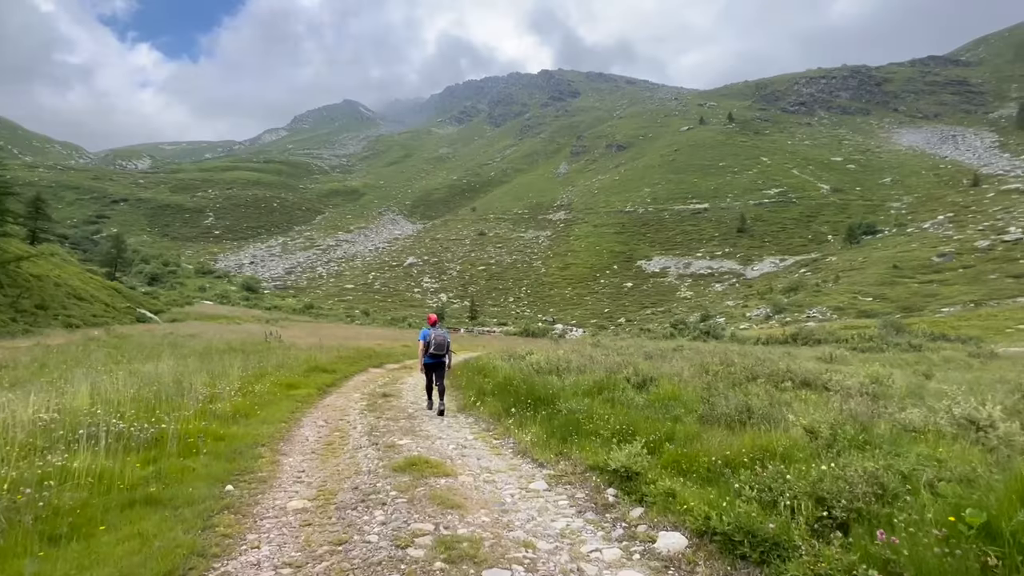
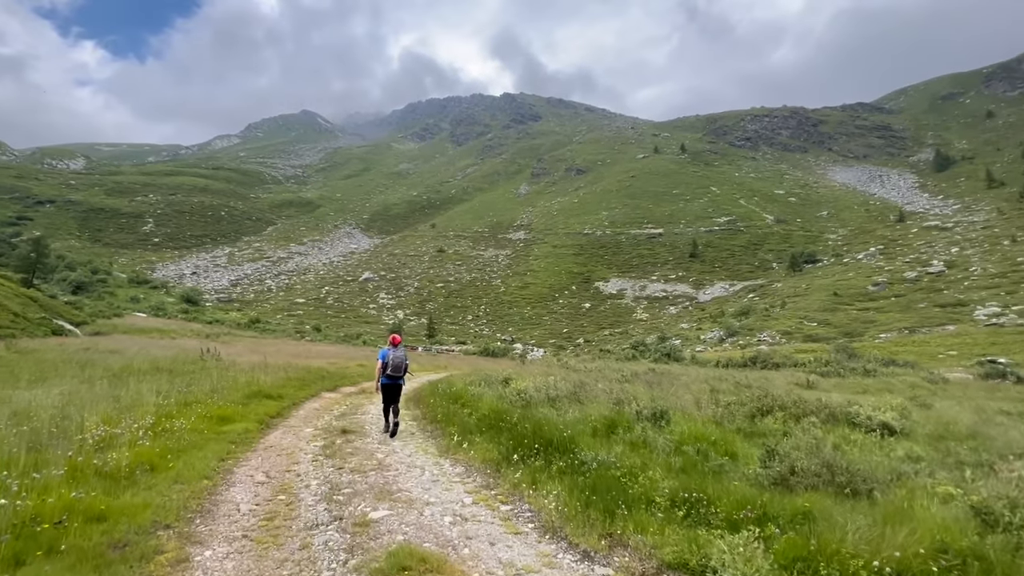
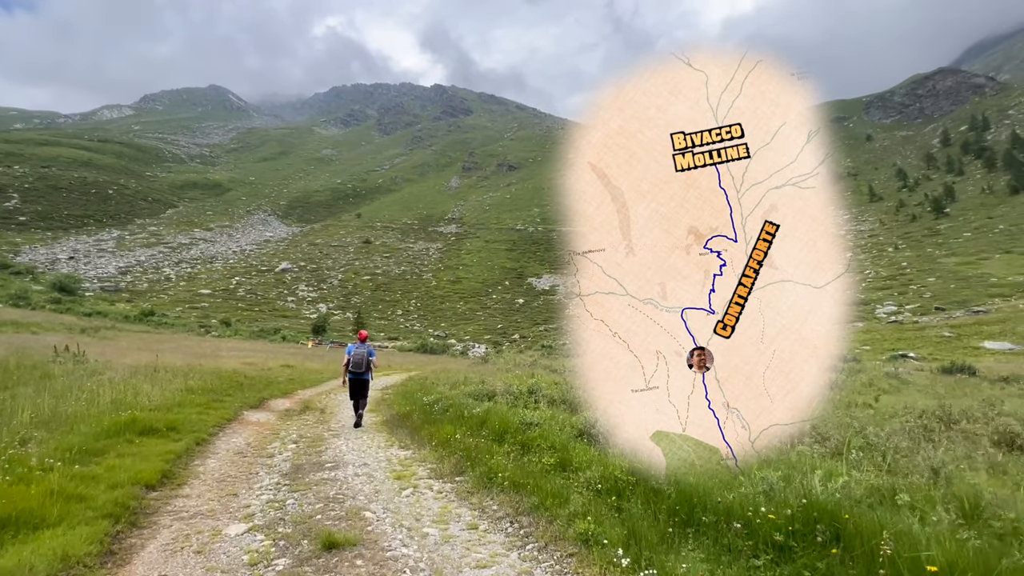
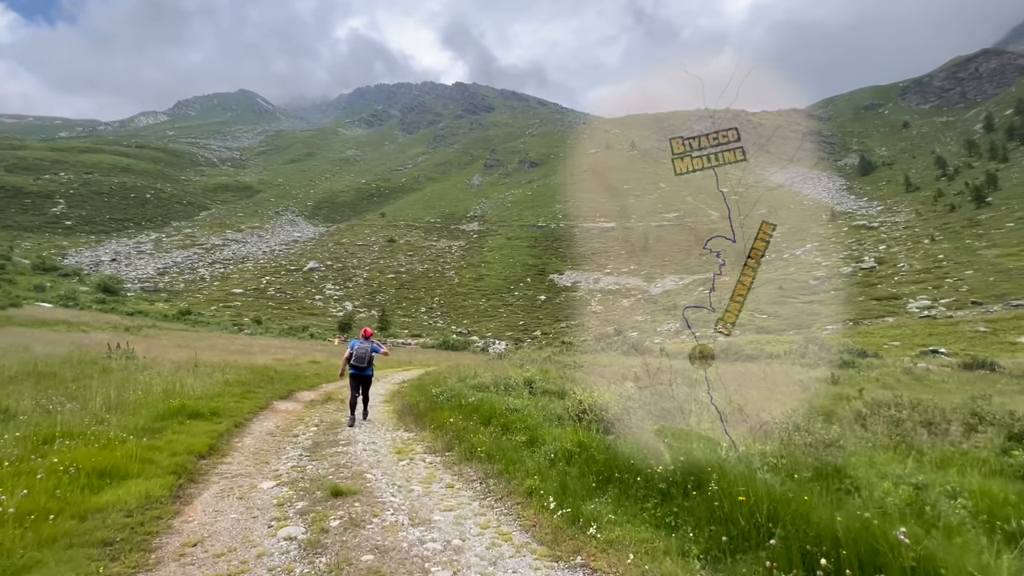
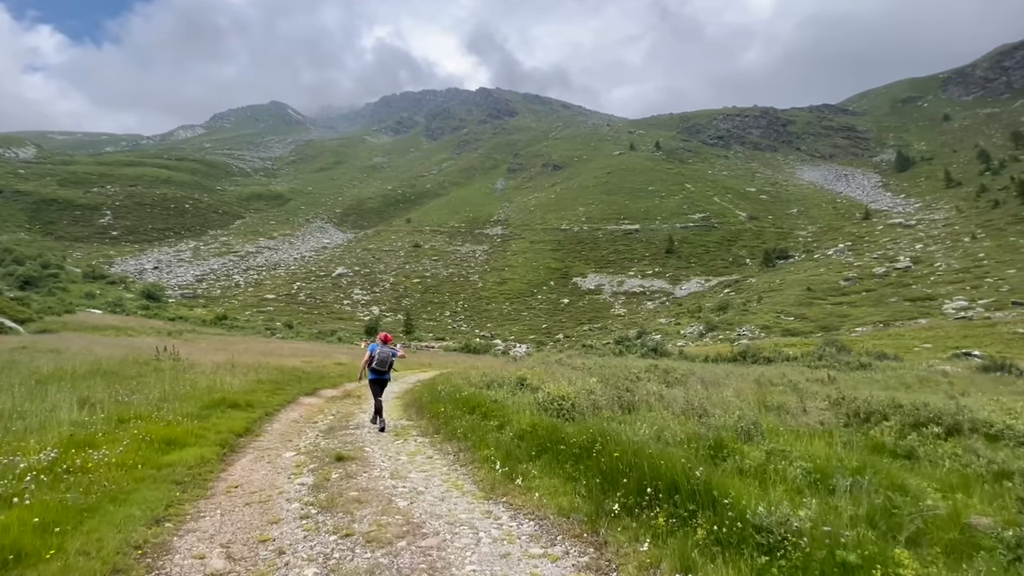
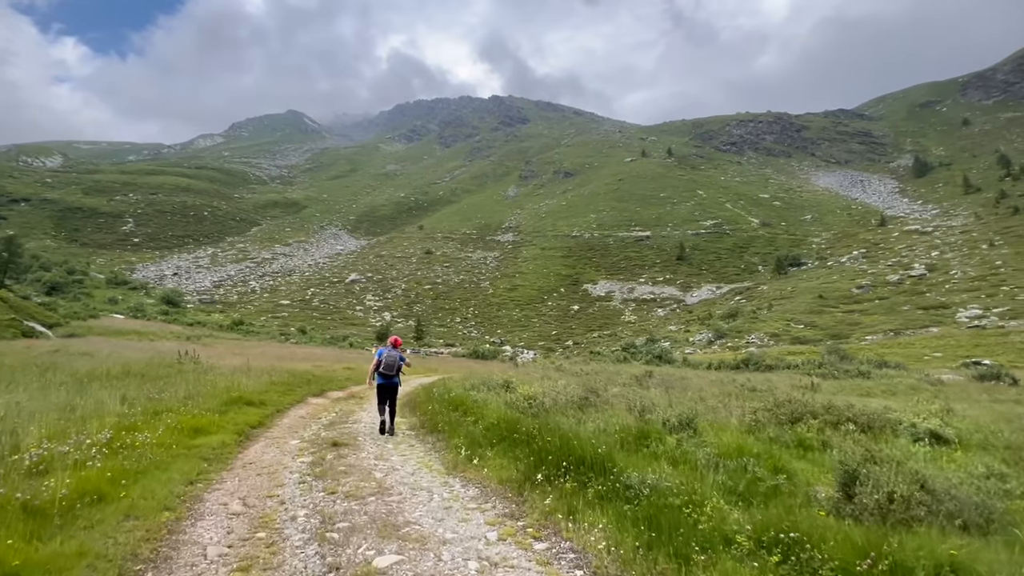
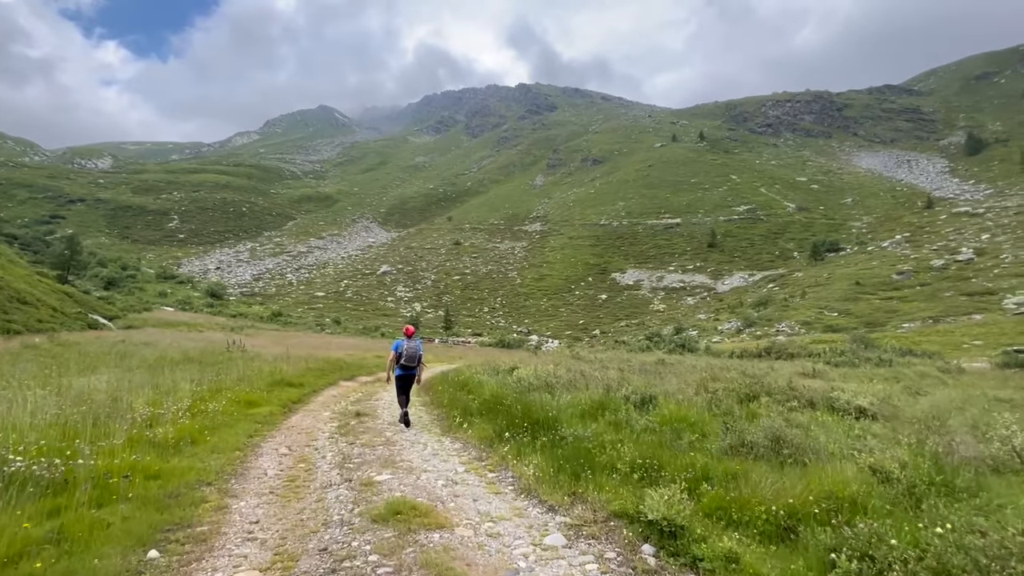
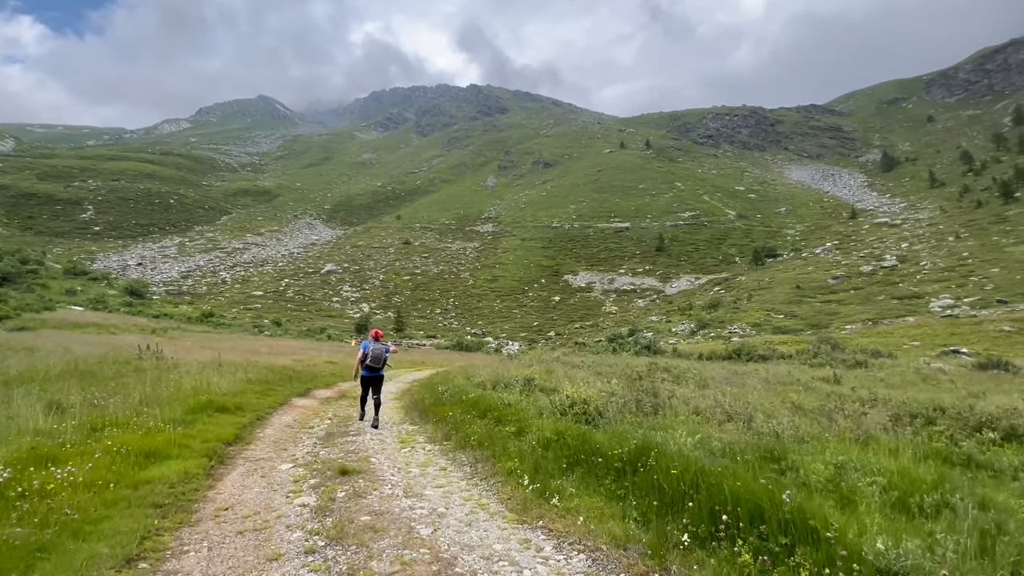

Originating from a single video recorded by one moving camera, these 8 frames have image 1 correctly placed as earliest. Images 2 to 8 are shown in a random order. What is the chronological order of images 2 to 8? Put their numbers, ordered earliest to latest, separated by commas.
7, 2, 6, 5, 8, 4, 3
